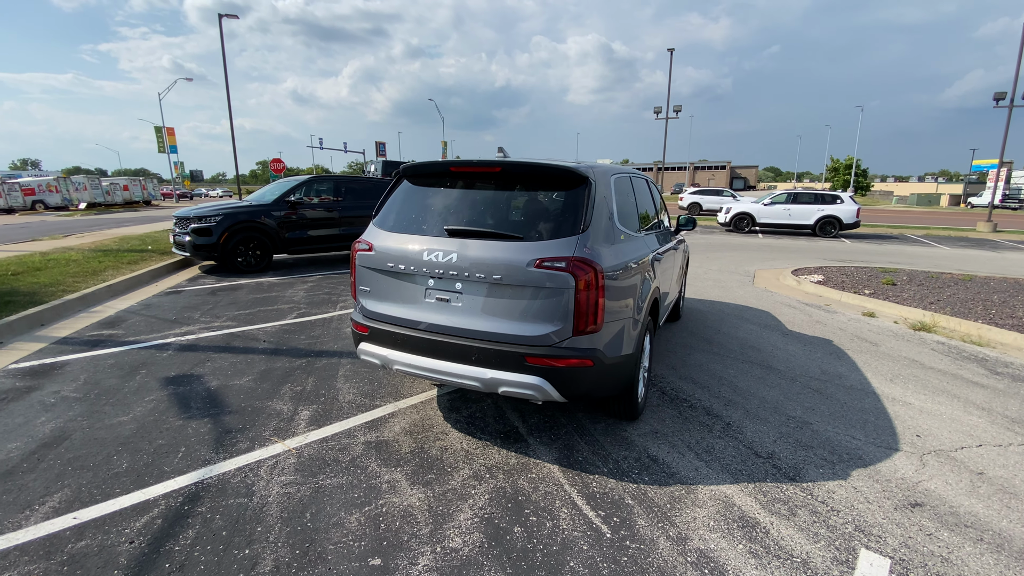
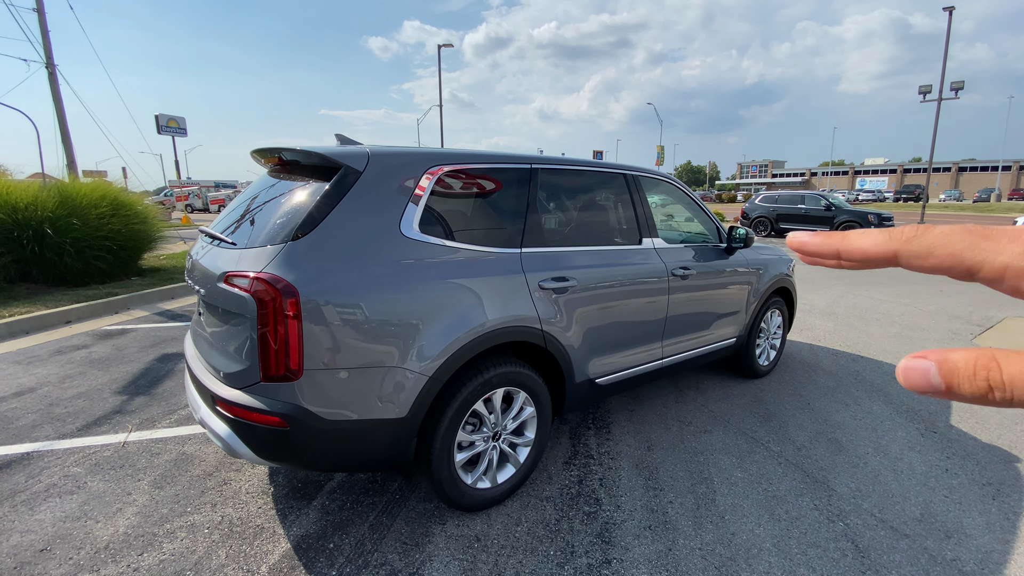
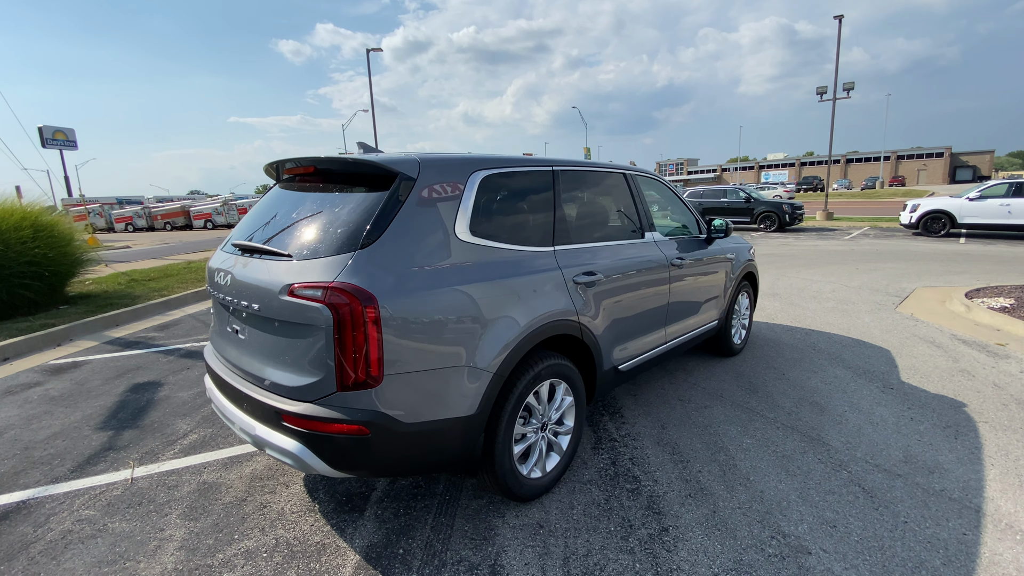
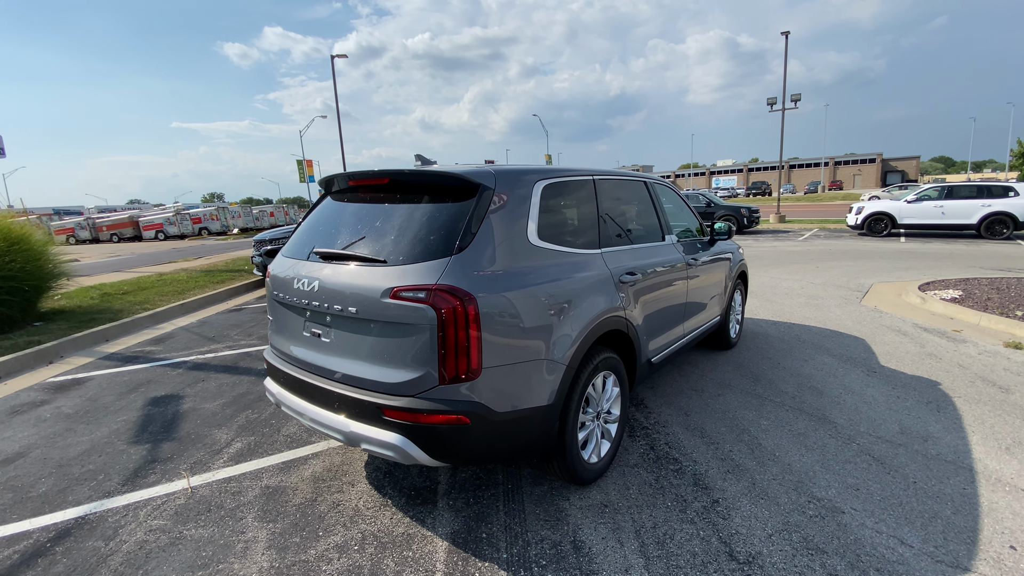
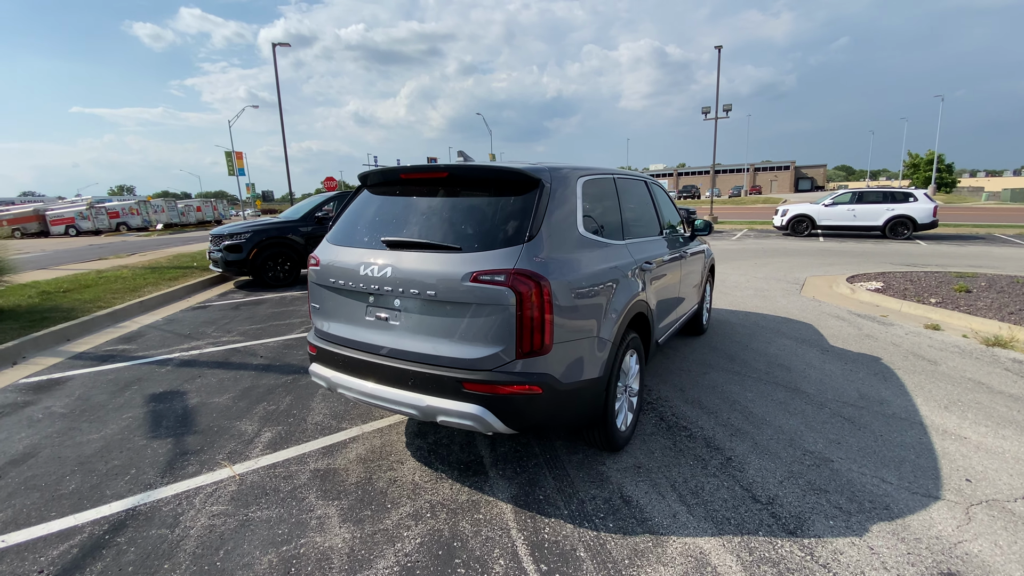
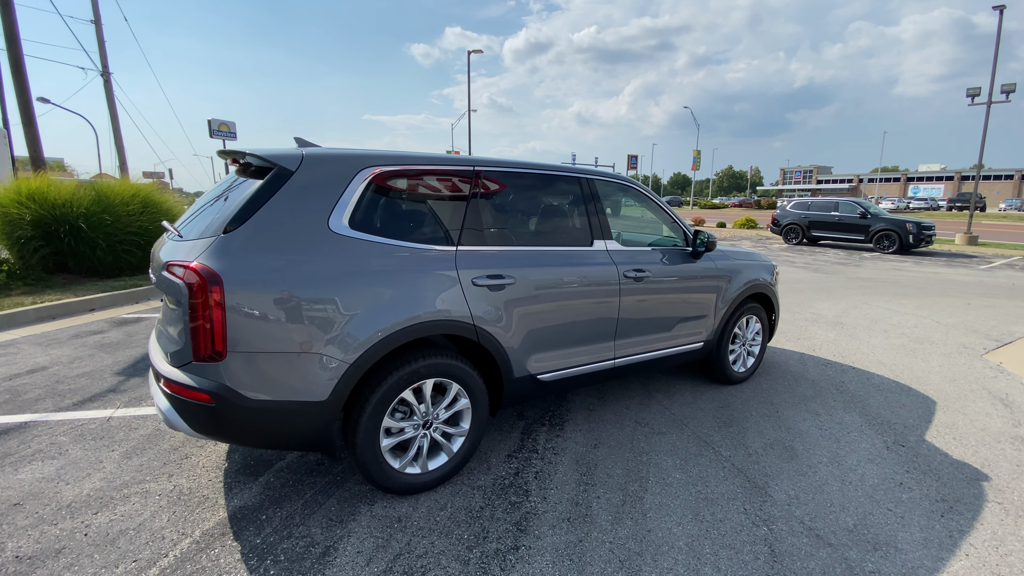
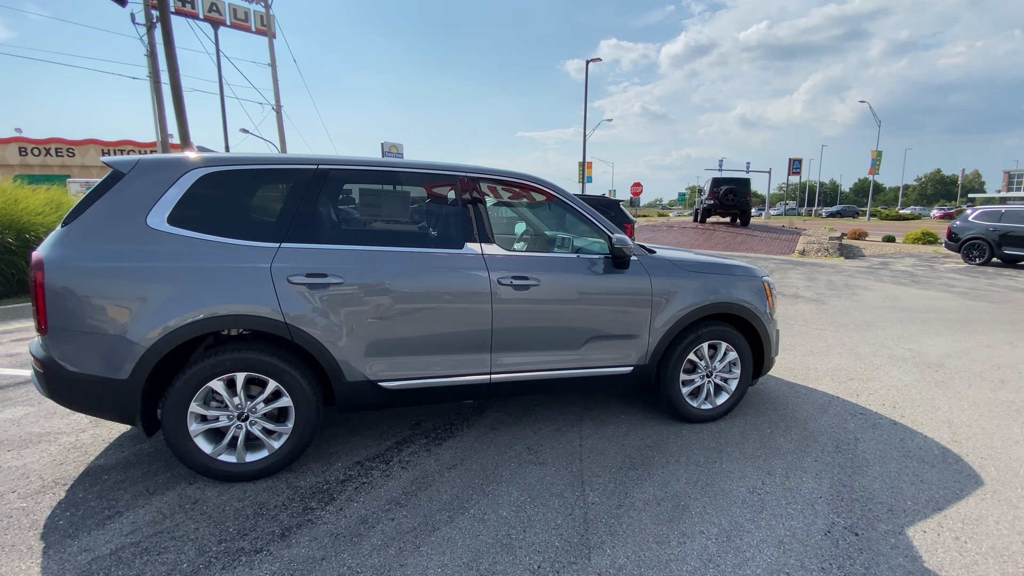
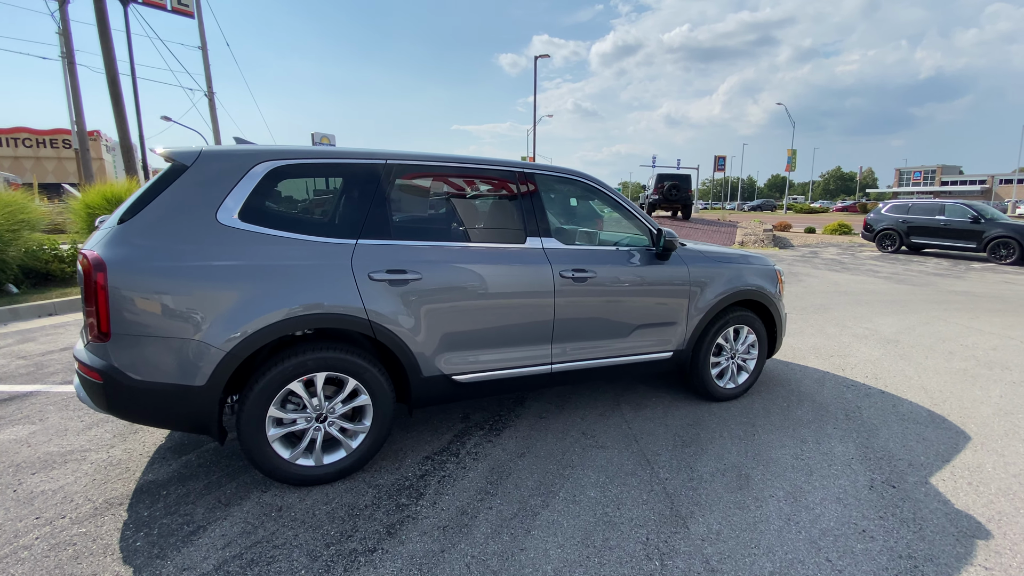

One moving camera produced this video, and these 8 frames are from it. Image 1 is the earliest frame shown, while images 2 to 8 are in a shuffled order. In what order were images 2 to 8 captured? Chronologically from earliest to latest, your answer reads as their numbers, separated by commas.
5, 4, 3, 2, 6, 8, 7
